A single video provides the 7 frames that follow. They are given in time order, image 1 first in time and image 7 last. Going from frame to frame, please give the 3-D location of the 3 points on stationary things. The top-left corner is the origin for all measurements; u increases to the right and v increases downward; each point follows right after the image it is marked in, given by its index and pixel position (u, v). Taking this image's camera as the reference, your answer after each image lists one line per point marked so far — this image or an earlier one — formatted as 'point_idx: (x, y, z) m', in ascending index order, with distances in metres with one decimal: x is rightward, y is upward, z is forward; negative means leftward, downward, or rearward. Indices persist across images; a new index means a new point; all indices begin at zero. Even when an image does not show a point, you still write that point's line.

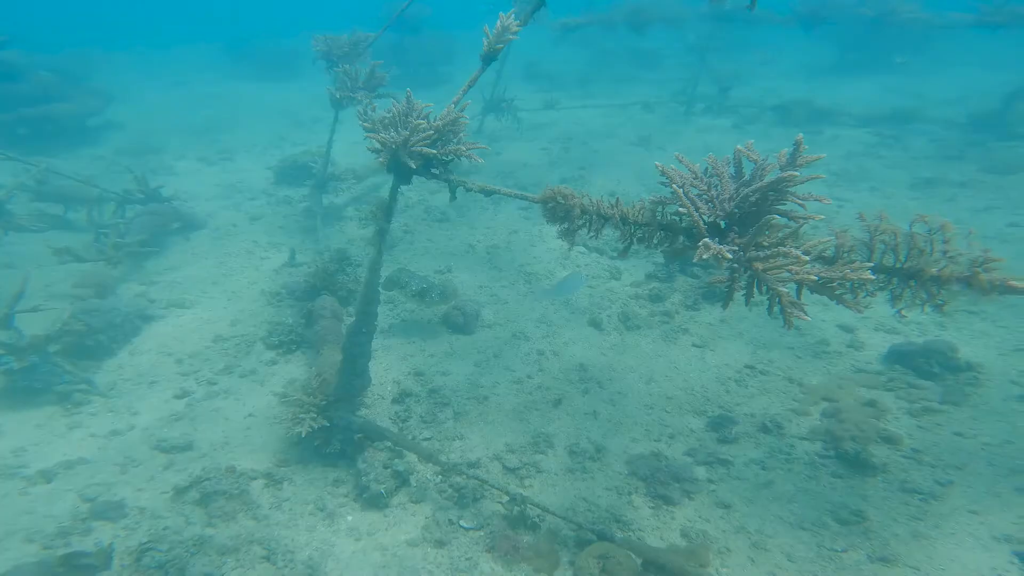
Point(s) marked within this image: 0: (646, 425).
0: (+1.3, -1.4, +6.0) m
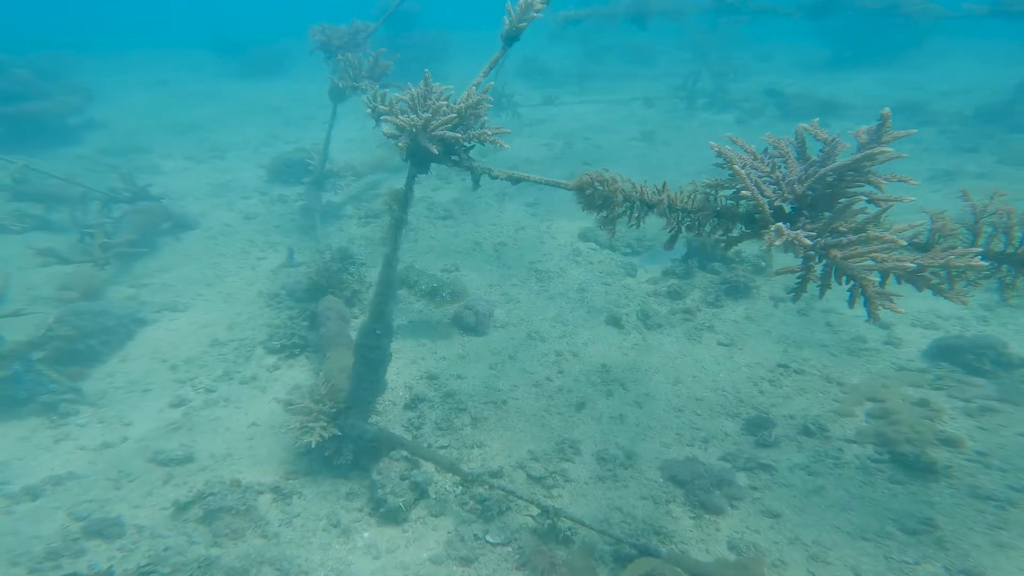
0: (+1.5, -1.3, +5.7) m
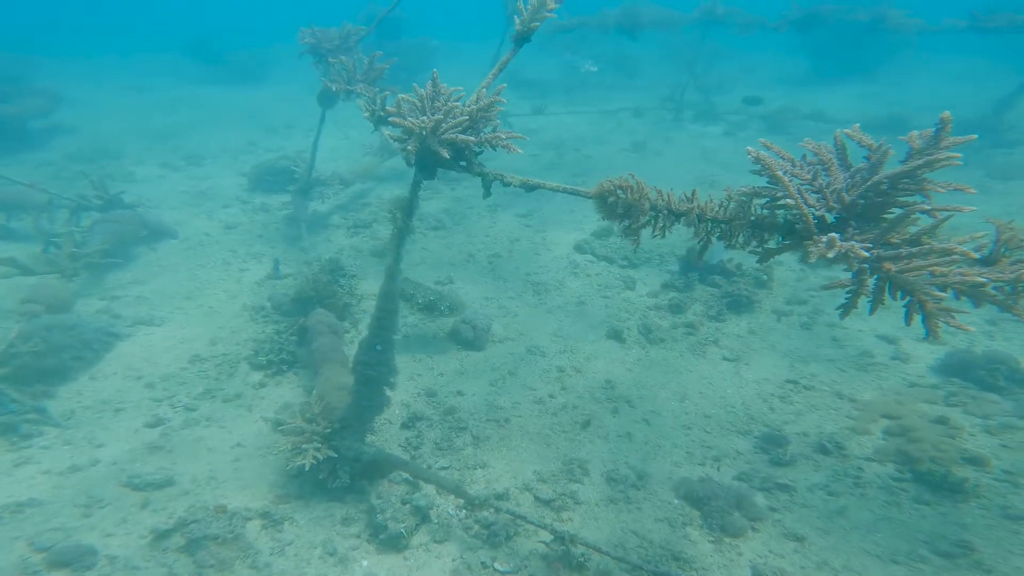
0: (+1.6, -1.4, +5.5) m
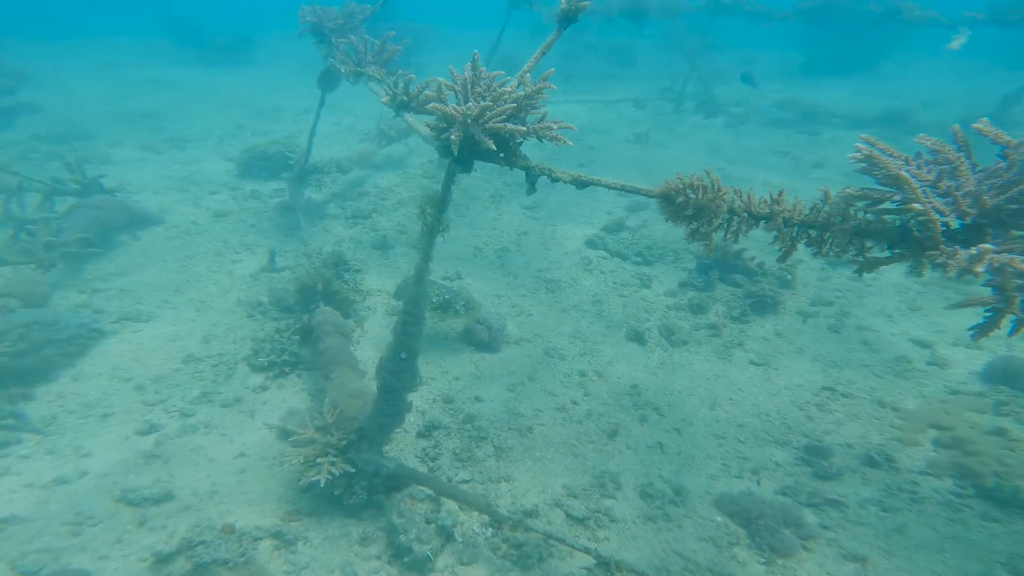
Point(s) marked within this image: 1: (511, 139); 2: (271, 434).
0: (+1.8, -1.5, +5.2) m
1: (0.0, +0.9, +3.9) m
2: (-2.3, -1.4, +5.8) m
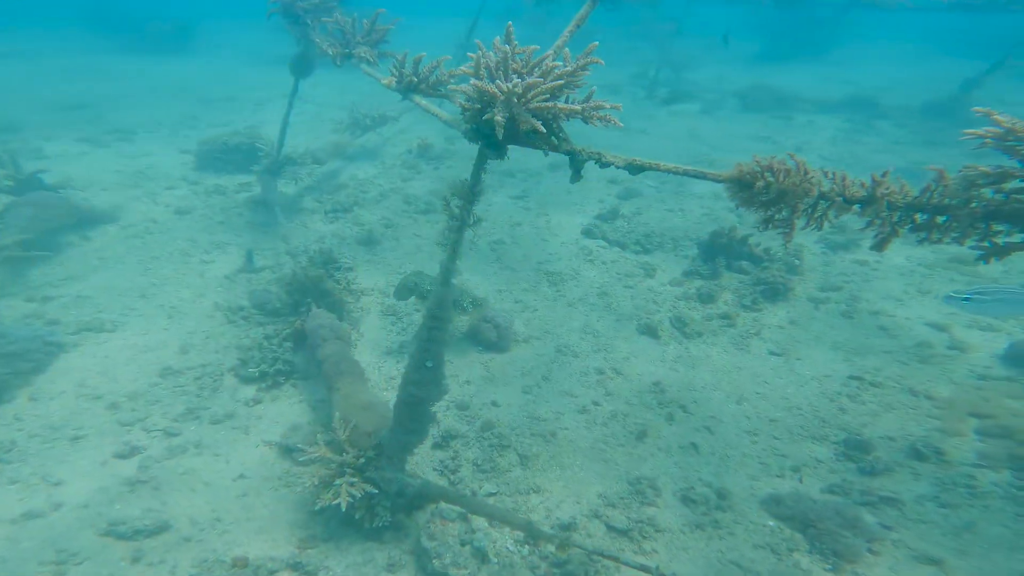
0: (+2.0, -1.4, +5.0) m
1: (+0.2, +0.9, +3.5) m
2: (-2.1, -1.4, +5.3) m
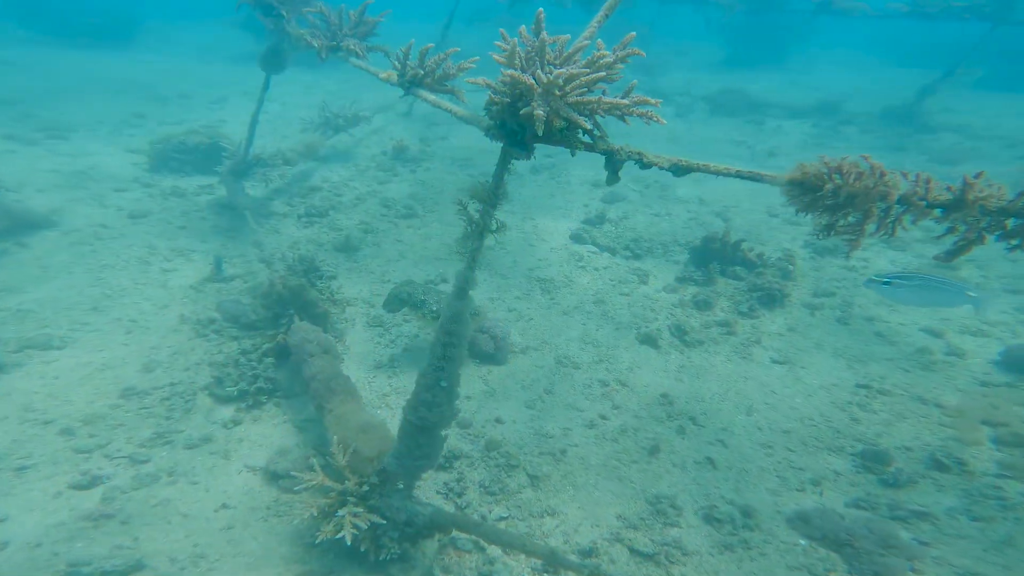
0: (+2.1, -1.4, +4.8) m
1: (+0.4, +0.9, +3.2) m
2: (-2.0, -1.5, +4.8) m
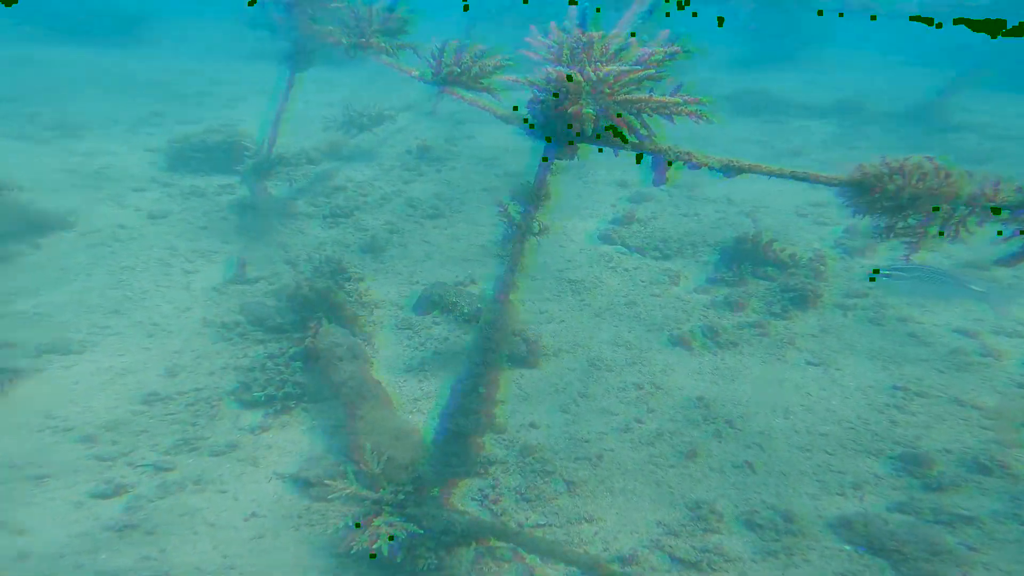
0: (+2.4, -1.5, +4.8) m
1: (+0.7, +0.8, +3.2) m
2: (-1.7, -1.5, +4.8) m
